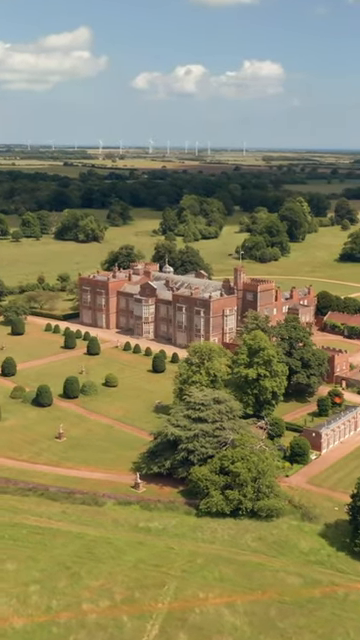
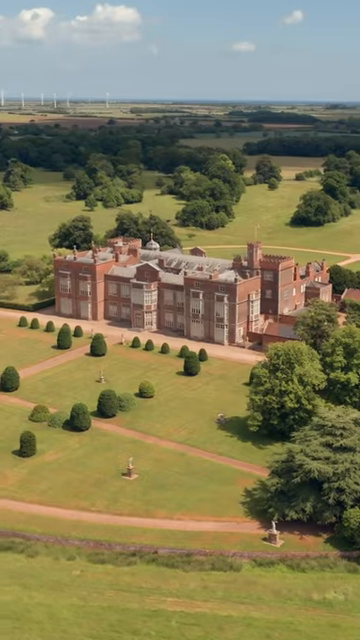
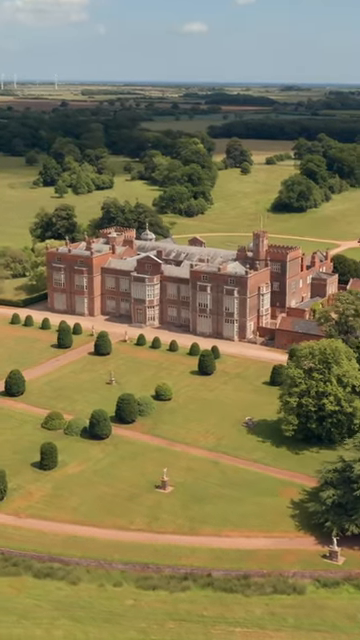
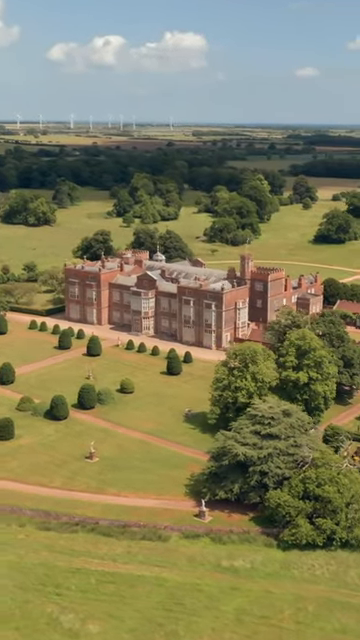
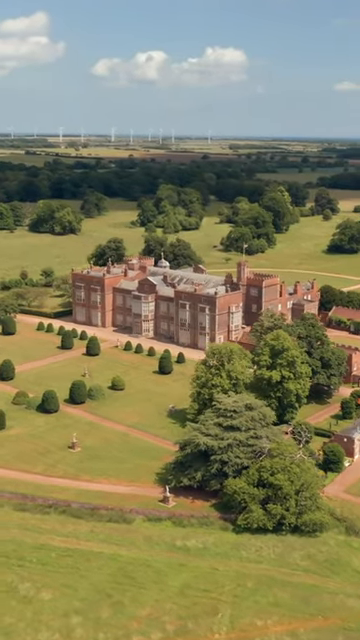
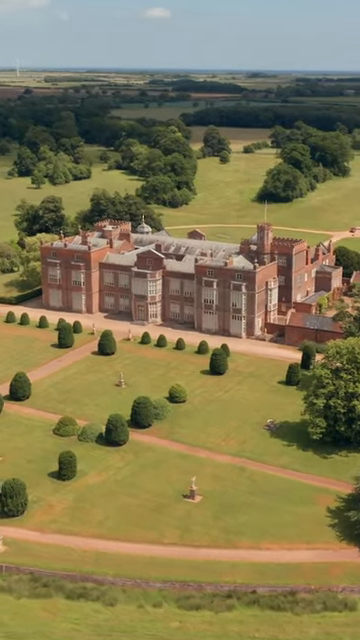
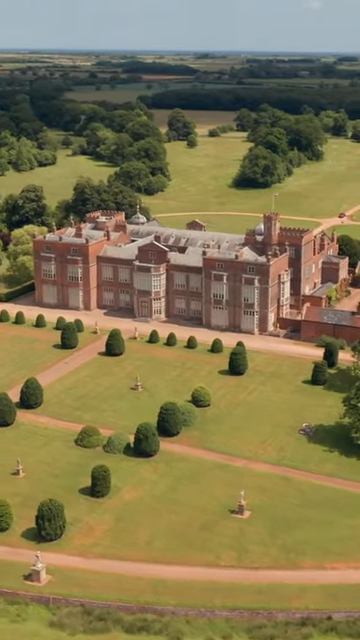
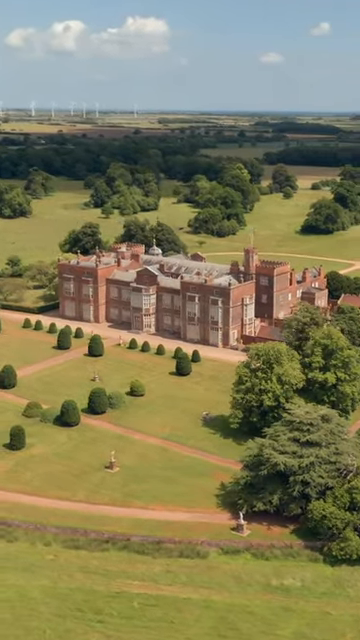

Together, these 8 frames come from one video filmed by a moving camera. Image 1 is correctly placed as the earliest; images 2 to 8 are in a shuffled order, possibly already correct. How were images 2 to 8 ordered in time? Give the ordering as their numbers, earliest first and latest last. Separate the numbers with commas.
5, 4, 8, 2, 3, 6, 7
